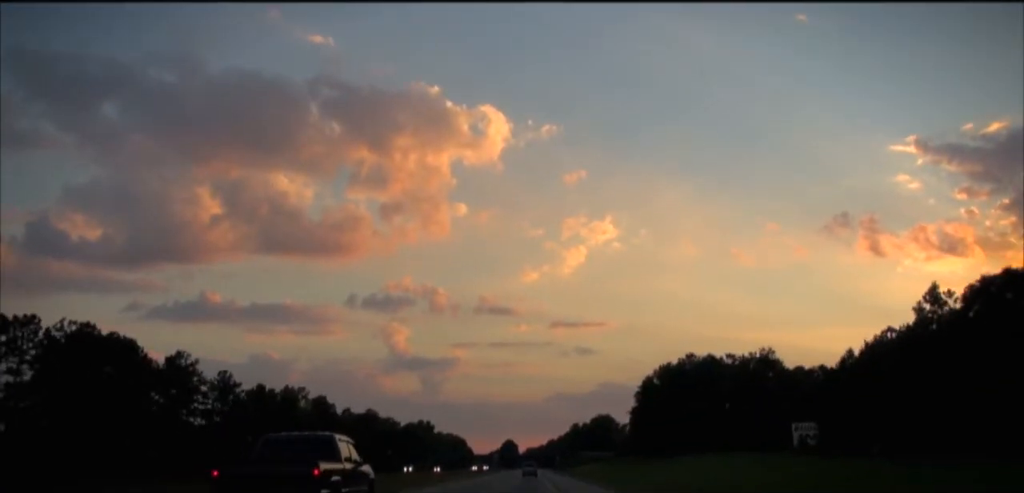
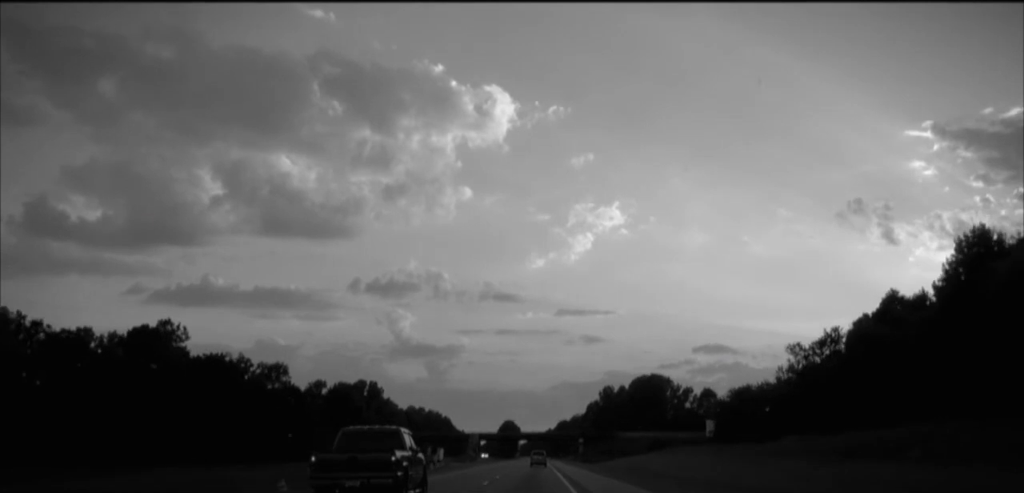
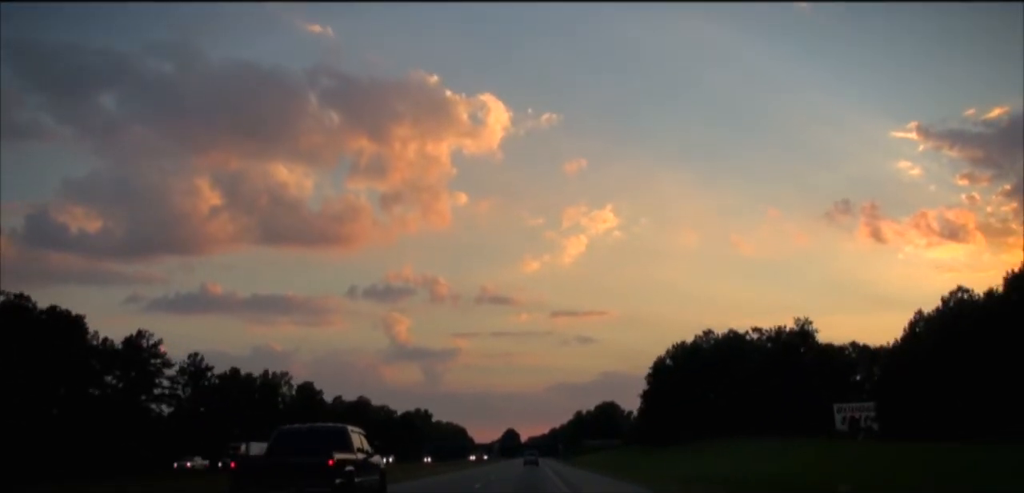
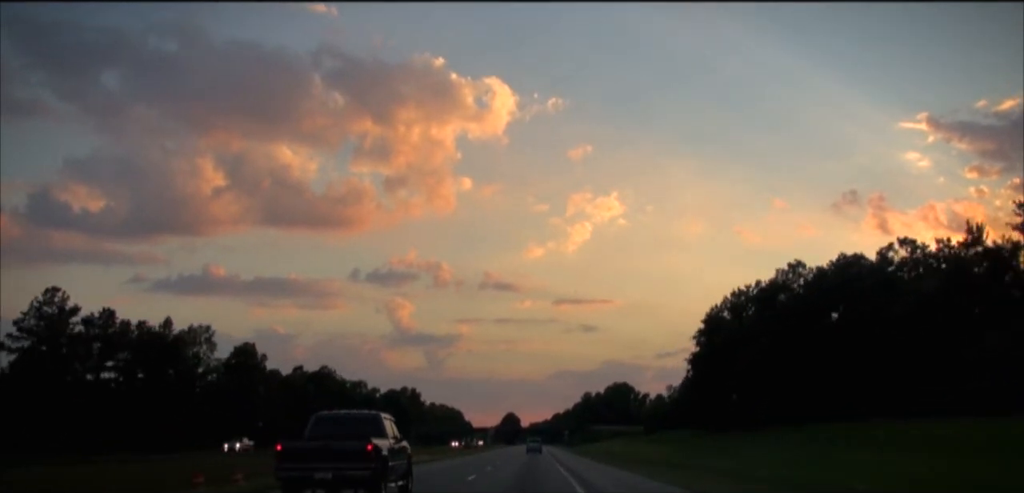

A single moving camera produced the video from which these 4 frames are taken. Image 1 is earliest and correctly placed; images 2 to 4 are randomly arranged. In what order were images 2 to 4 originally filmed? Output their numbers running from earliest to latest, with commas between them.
3, 4, 2
